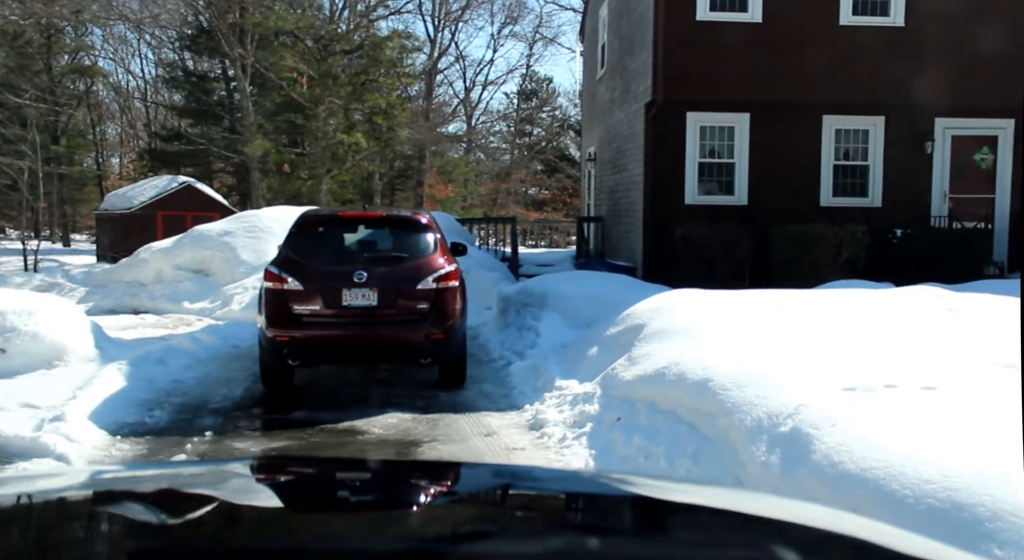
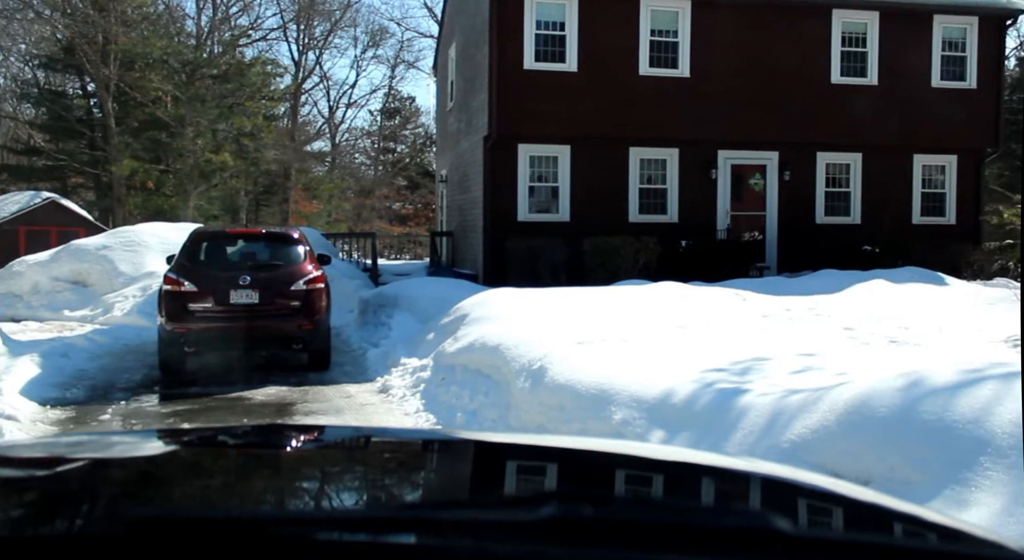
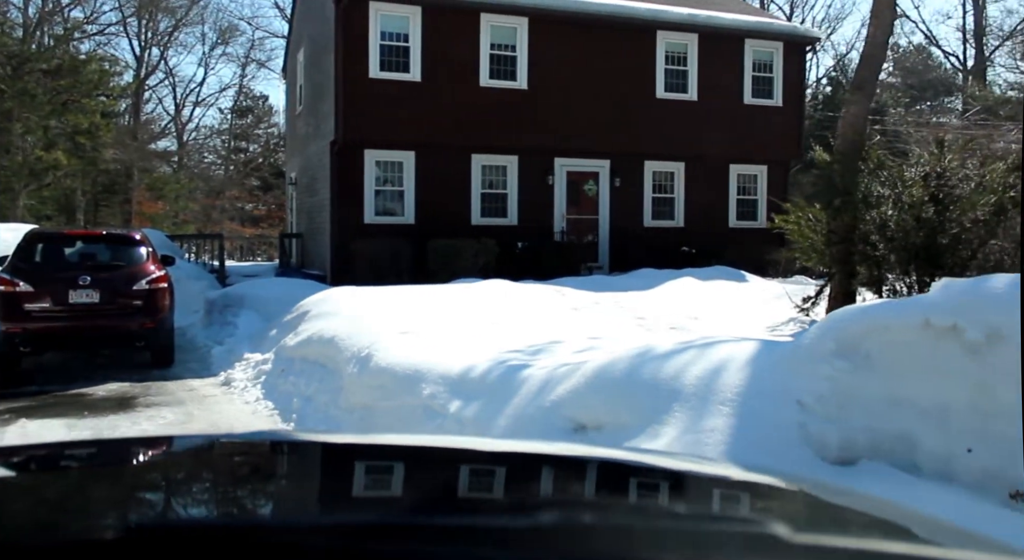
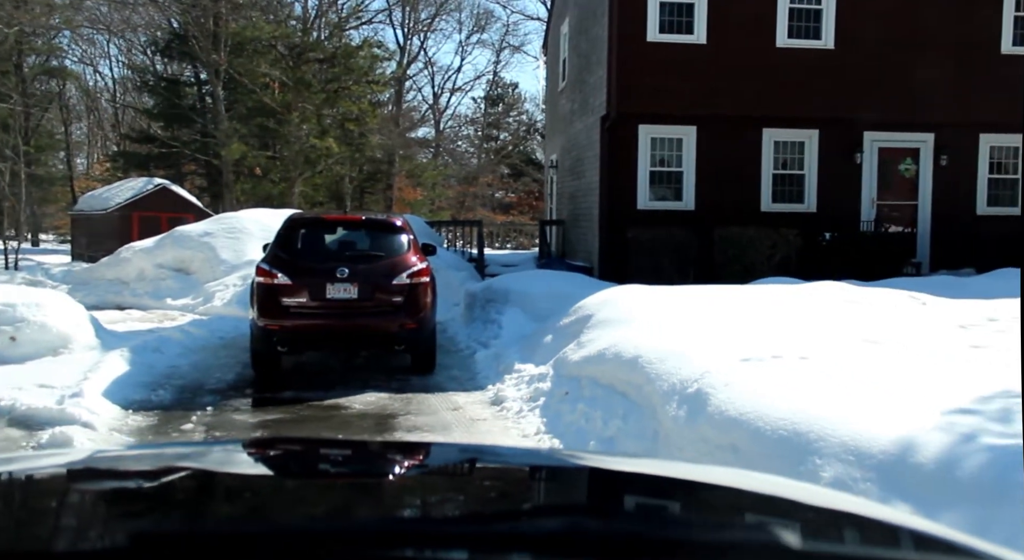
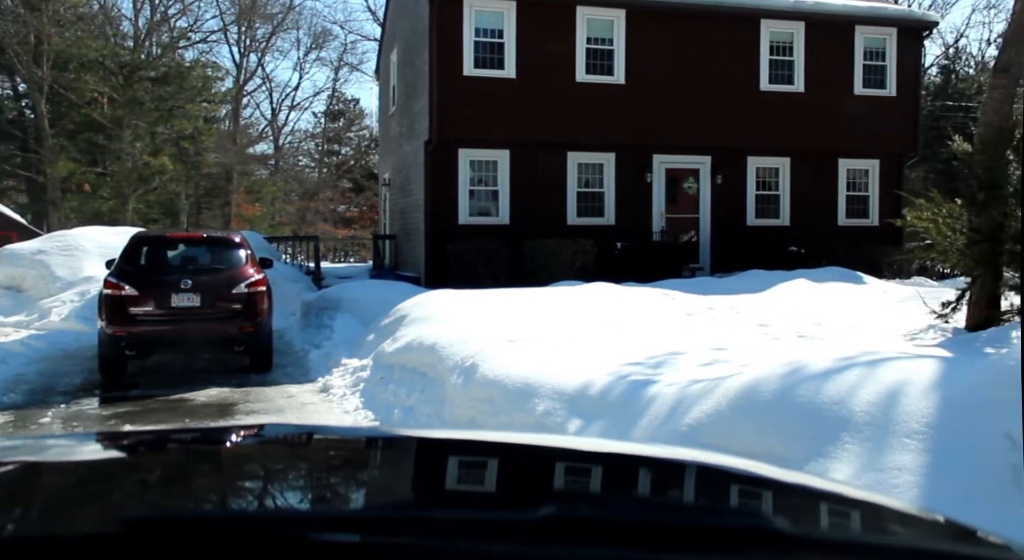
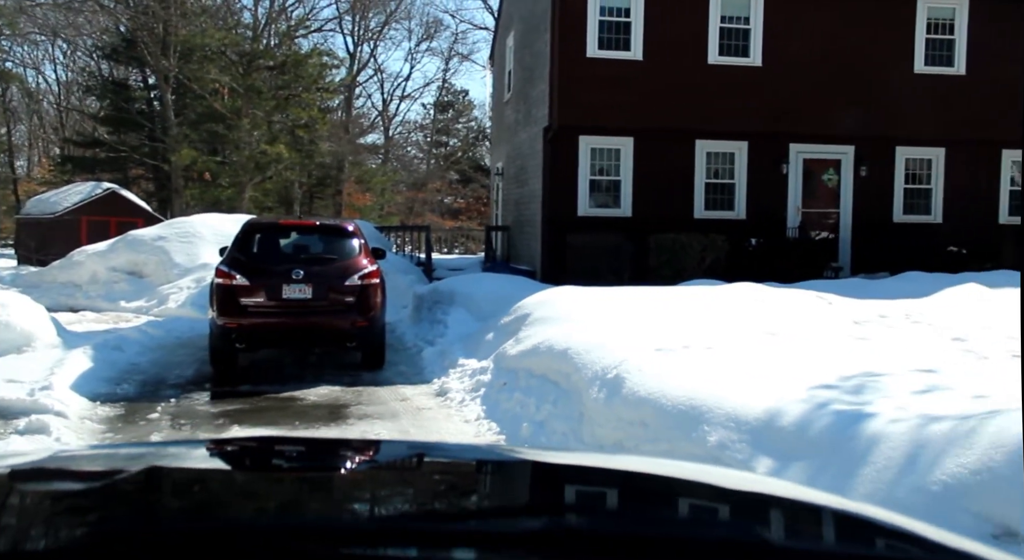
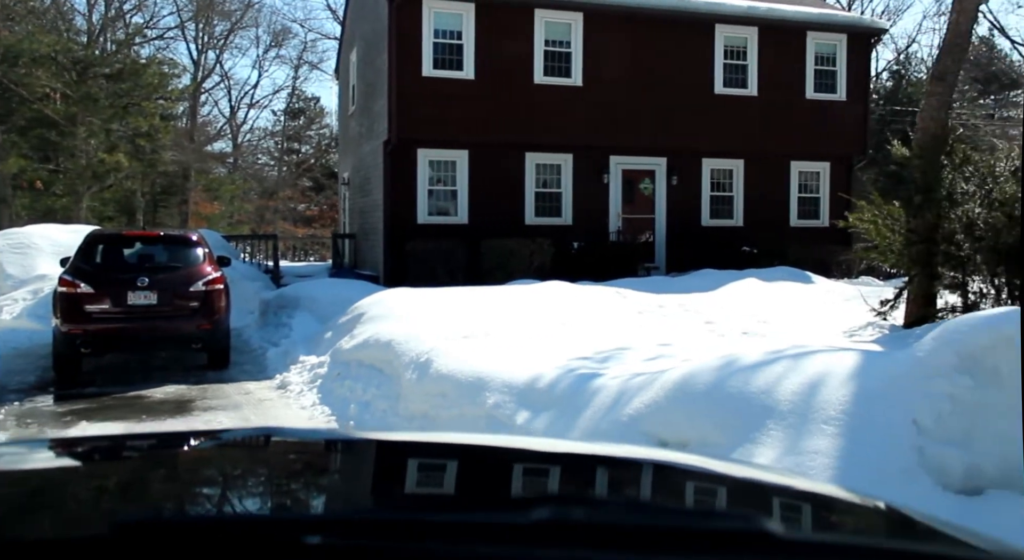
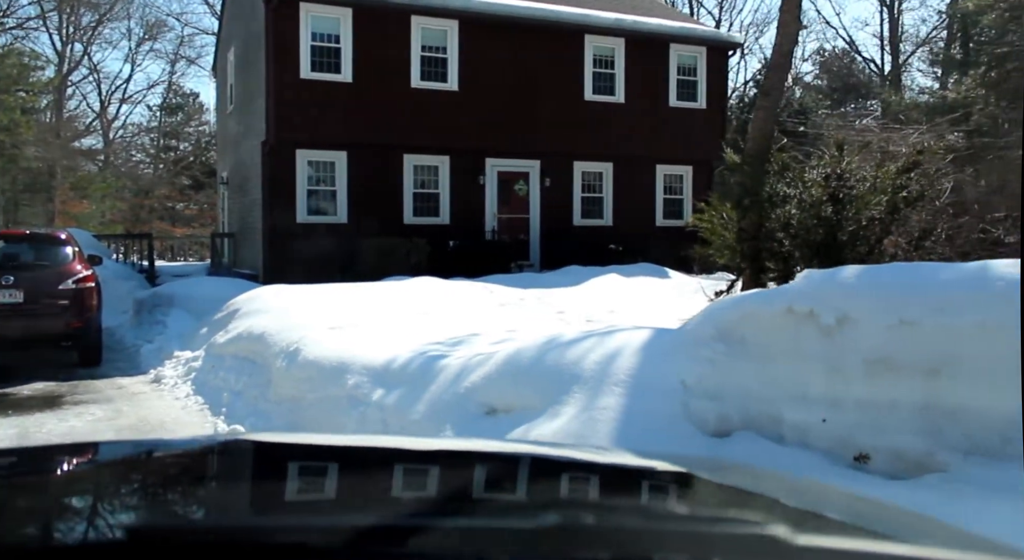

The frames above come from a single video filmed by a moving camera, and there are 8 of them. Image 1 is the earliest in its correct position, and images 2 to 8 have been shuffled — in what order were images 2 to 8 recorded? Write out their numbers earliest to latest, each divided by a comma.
4, 6, 2, 5, 7, 3, 8
